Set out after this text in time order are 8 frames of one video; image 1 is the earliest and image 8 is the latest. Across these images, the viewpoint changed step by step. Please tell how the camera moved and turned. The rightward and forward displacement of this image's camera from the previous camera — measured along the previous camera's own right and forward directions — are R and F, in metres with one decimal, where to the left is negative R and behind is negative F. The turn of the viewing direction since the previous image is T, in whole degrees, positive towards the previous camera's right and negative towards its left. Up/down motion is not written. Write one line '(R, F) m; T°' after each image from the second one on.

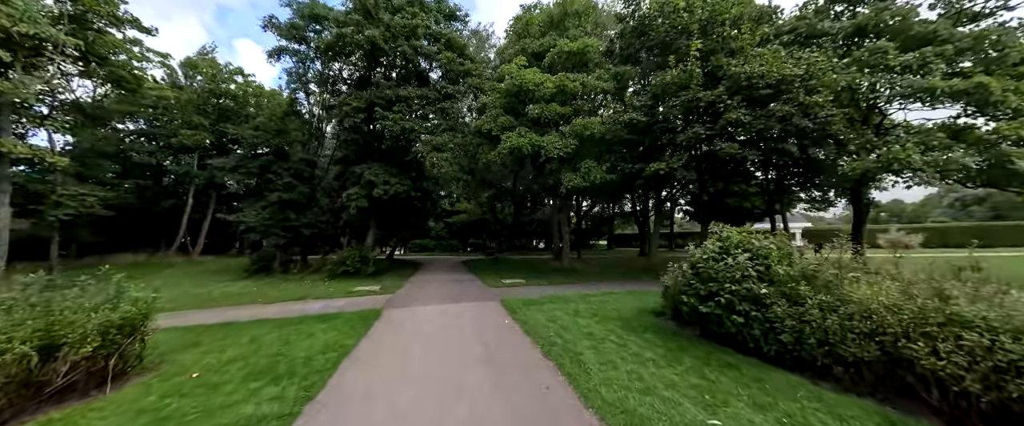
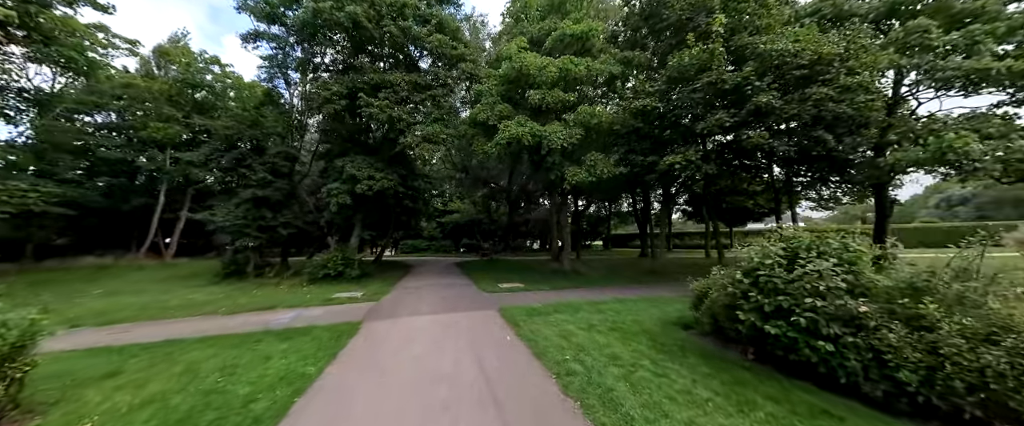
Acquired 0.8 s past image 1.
(-0.2, +1.1) m; +1°
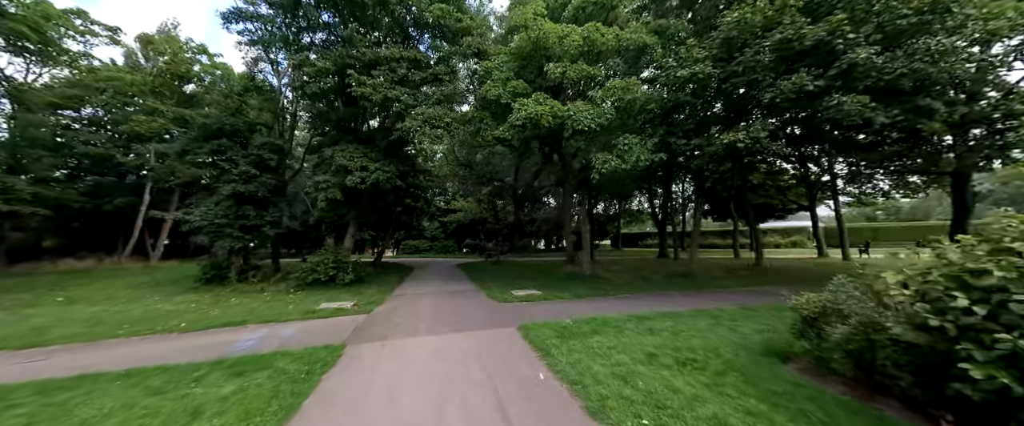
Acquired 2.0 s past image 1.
(-0.4, +1.6) m; 0°
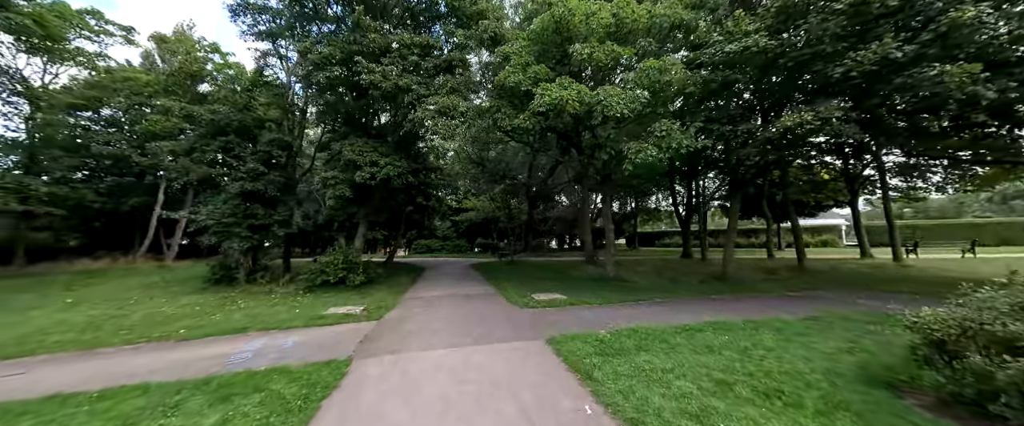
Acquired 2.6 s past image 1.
(-0.3, +0.8) m; -2°
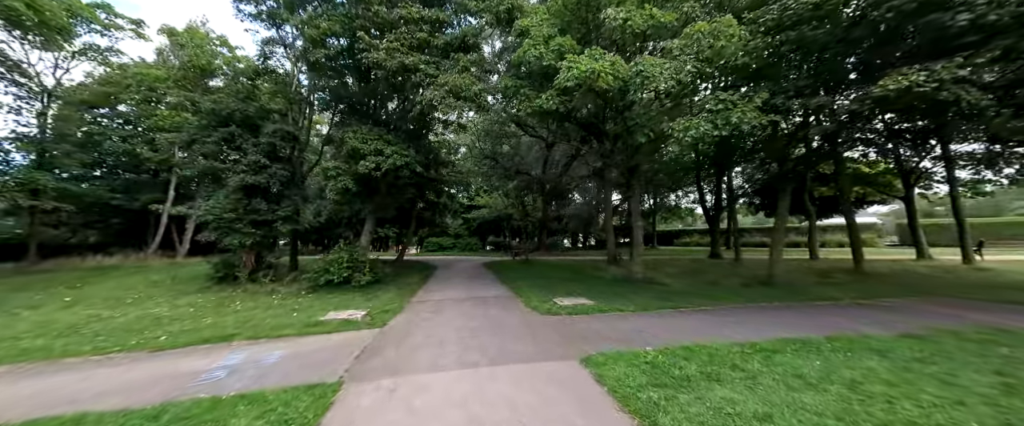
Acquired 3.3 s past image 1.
(-0.3, +1.1) m; -2°
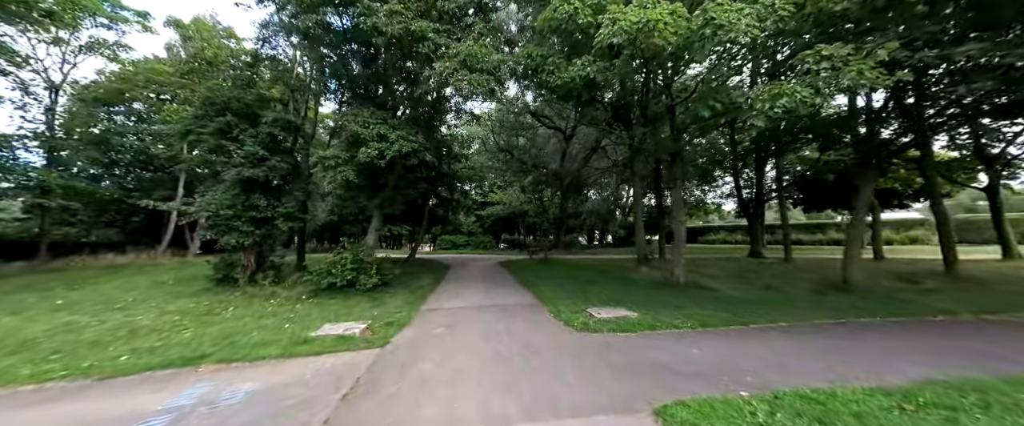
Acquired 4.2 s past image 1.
(-0.3, +1.3) m; -2°
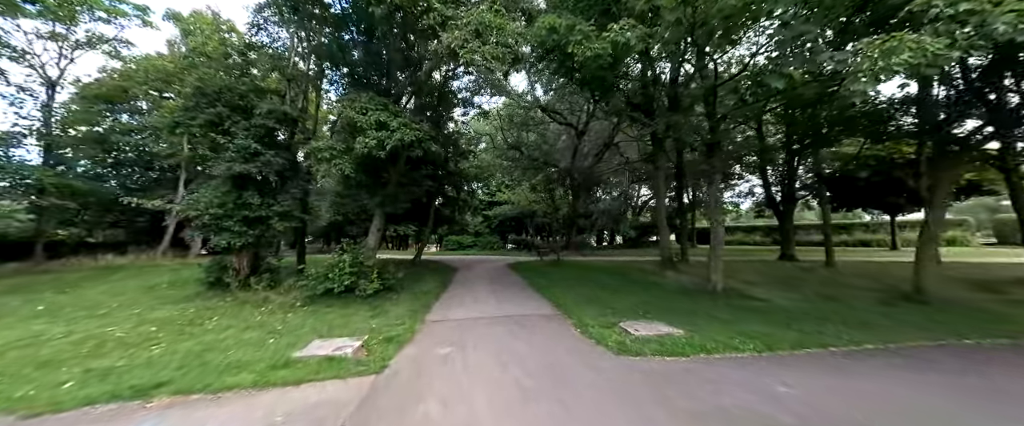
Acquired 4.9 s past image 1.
(-0.3, +1.0) m; -1°
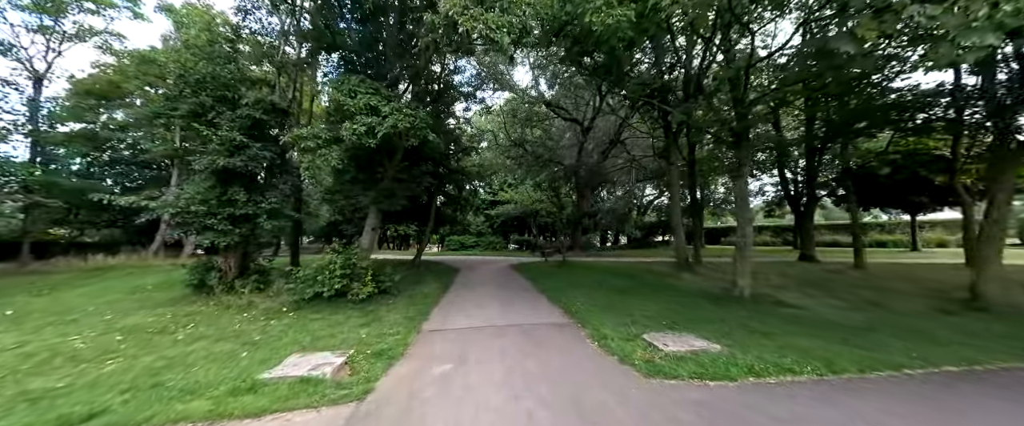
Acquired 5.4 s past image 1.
(-0.1, +0.8) m; 0°
